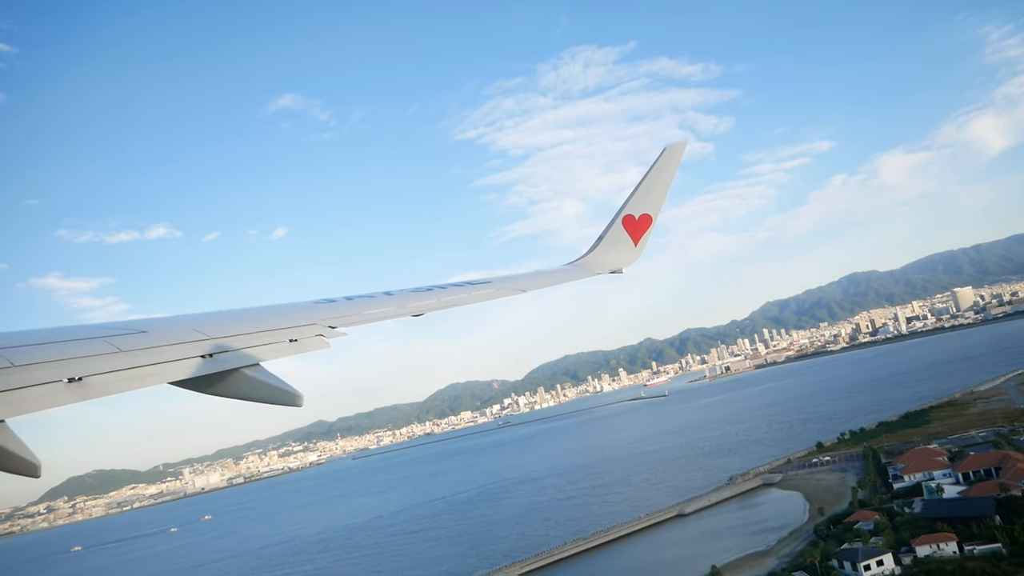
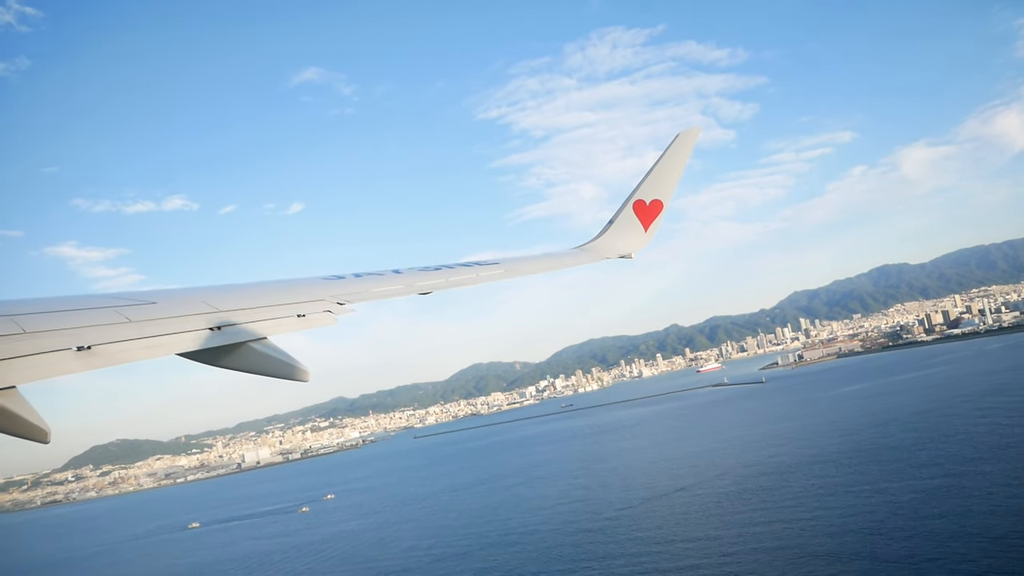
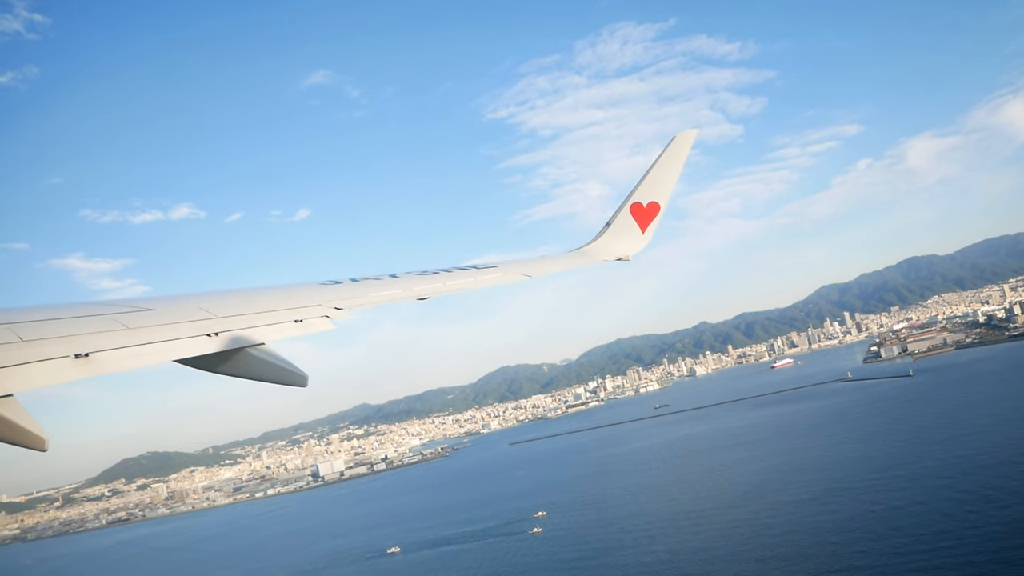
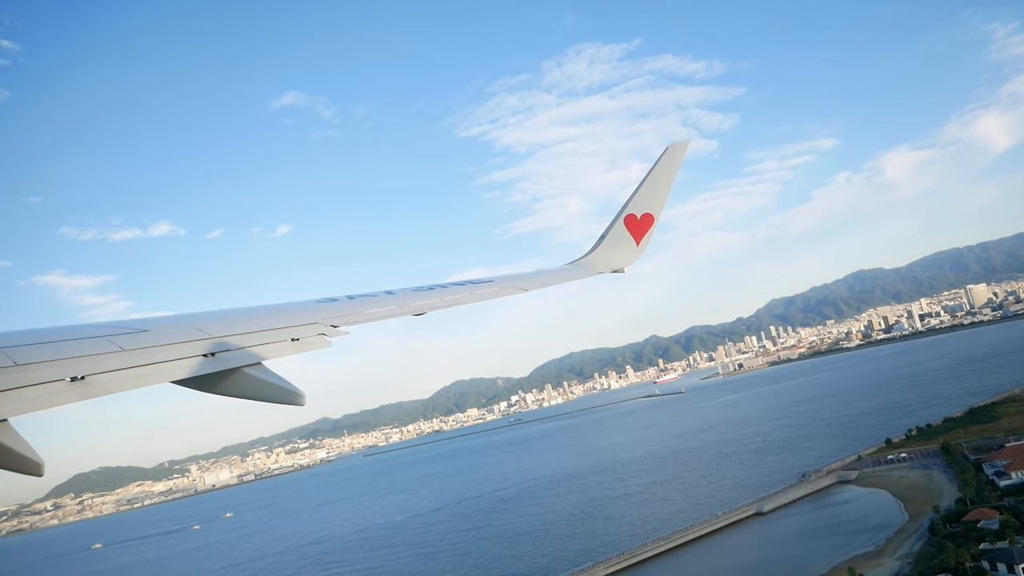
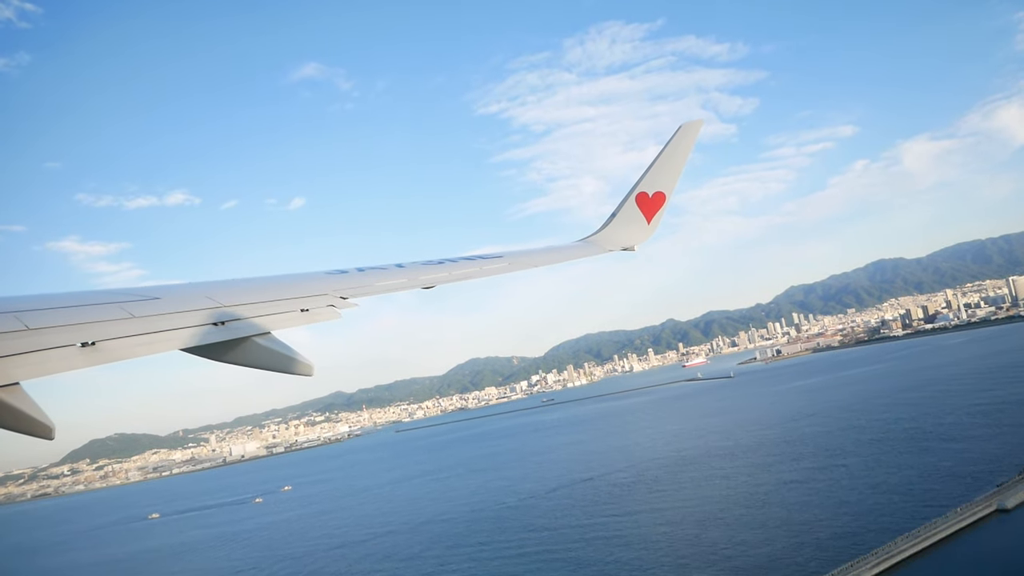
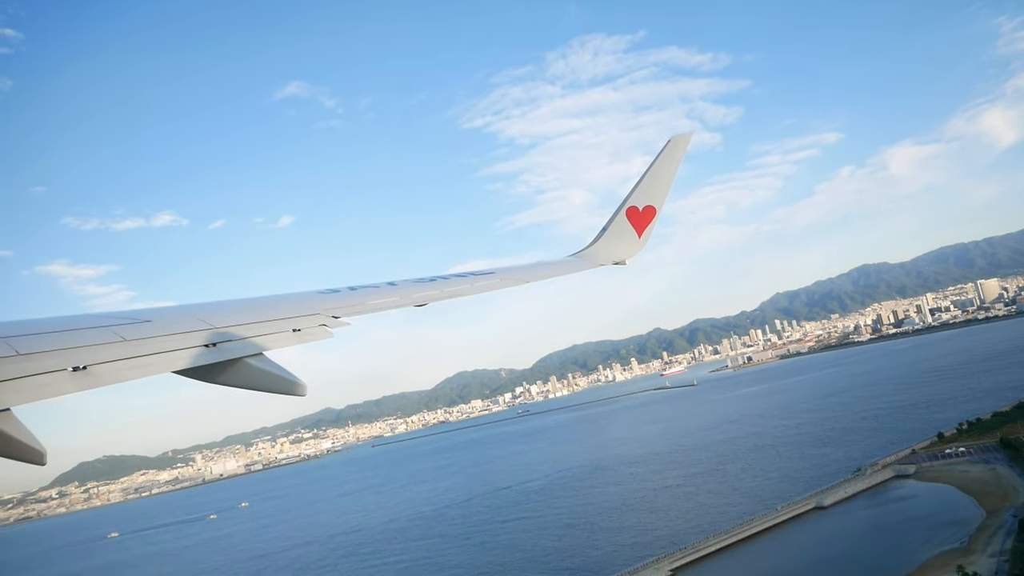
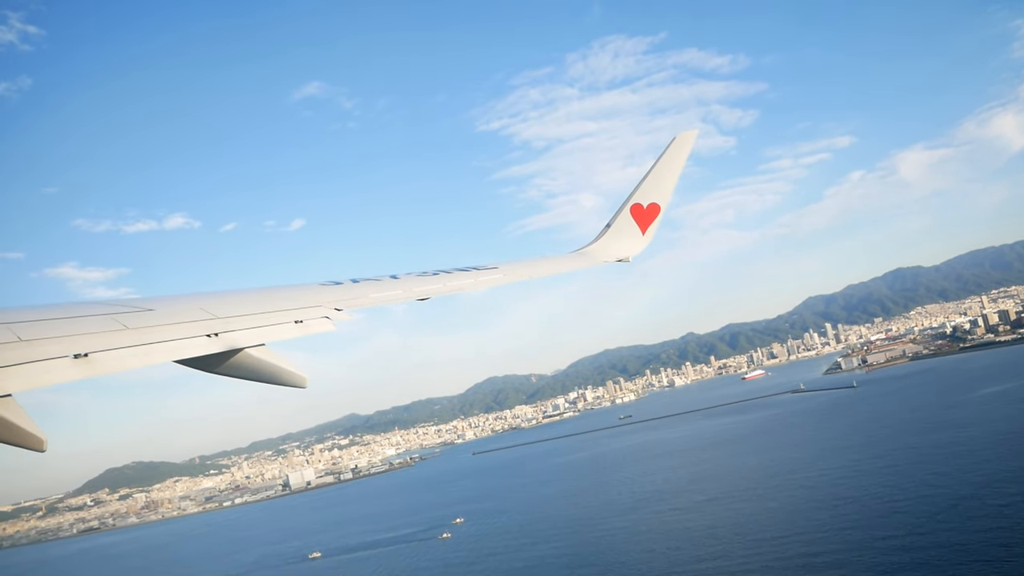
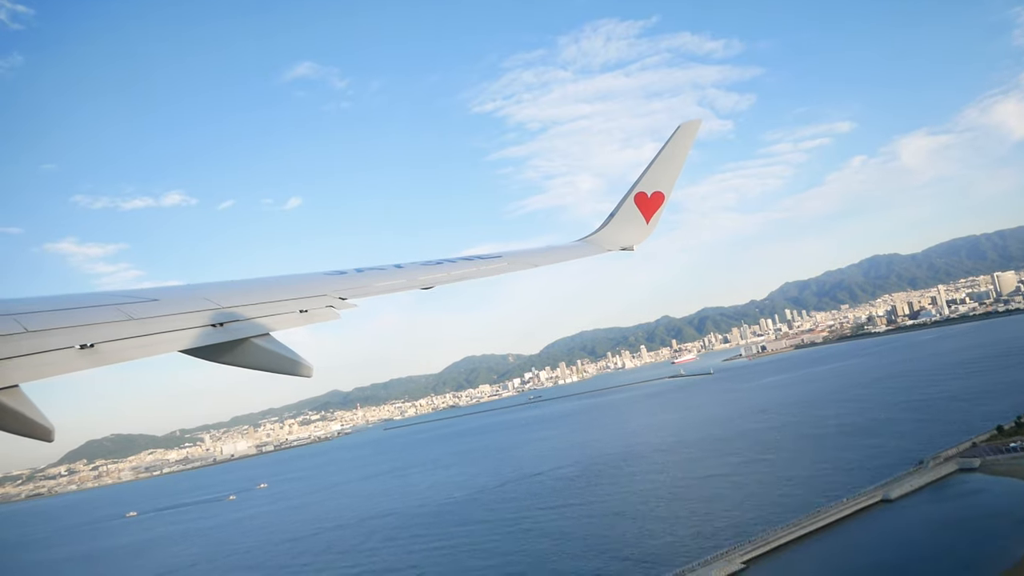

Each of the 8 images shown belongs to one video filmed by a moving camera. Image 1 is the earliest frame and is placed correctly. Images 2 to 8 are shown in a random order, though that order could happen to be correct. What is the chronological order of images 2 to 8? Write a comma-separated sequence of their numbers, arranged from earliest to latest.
4, 6, 8, 5, 2, 7, 3
